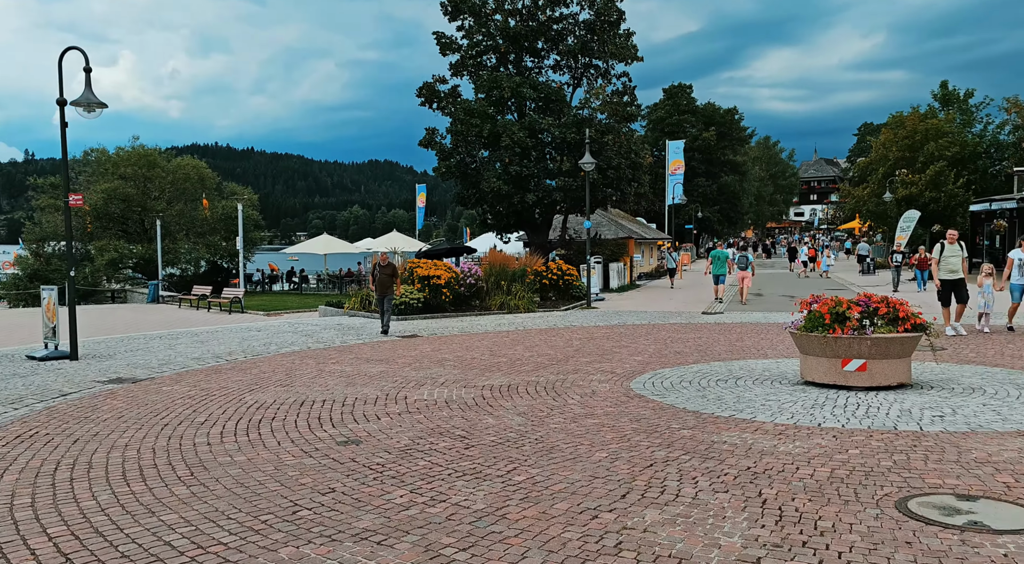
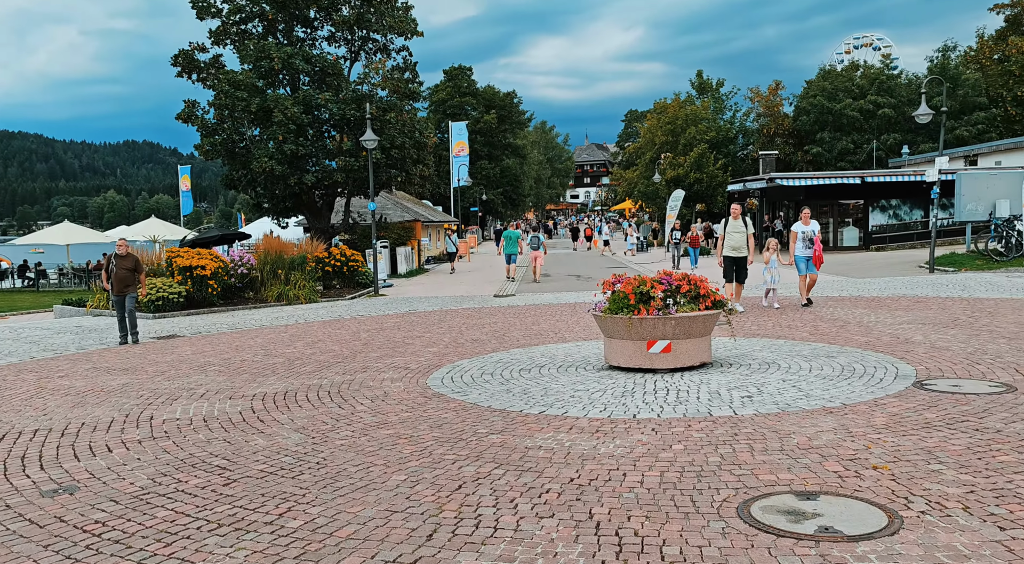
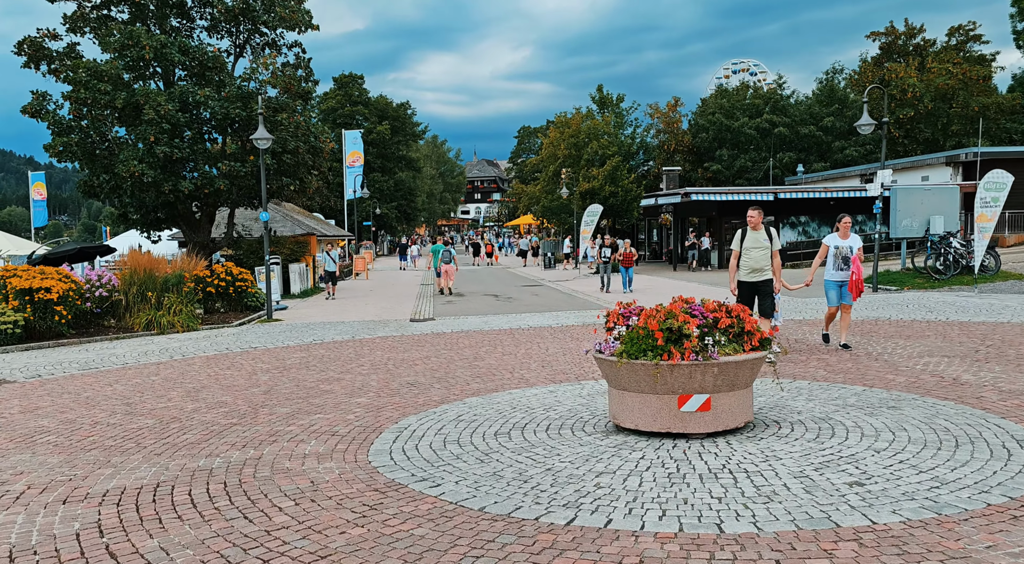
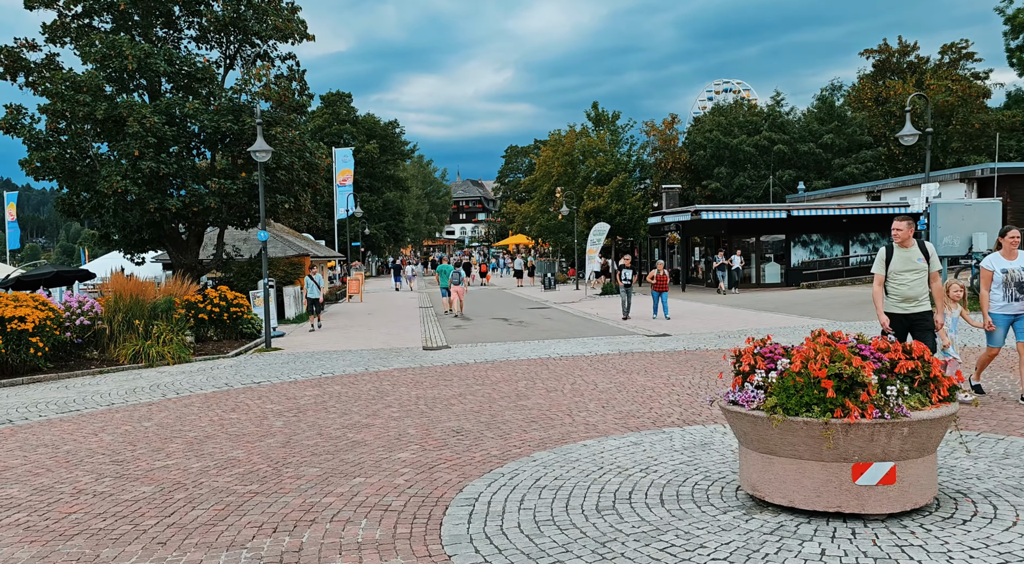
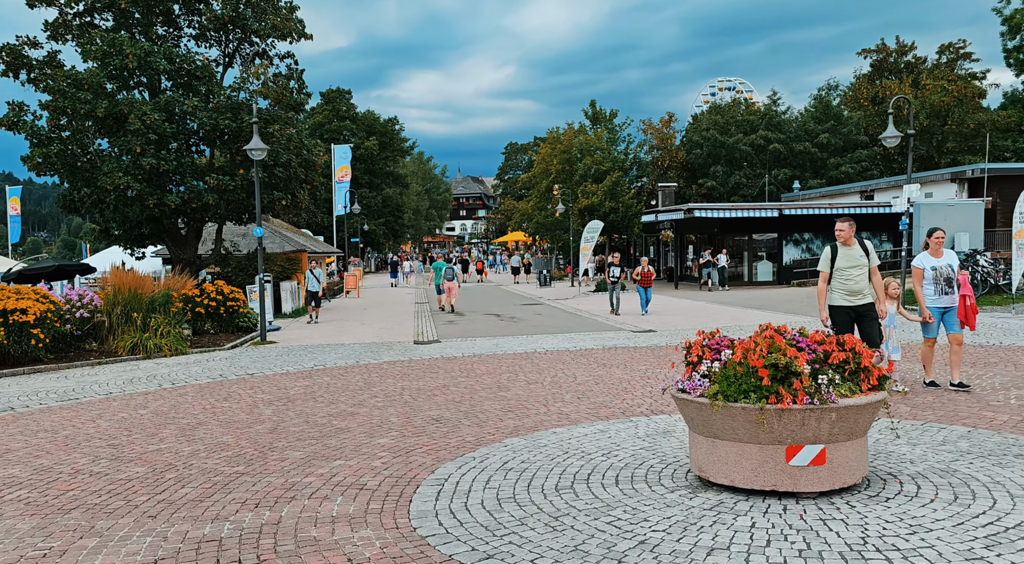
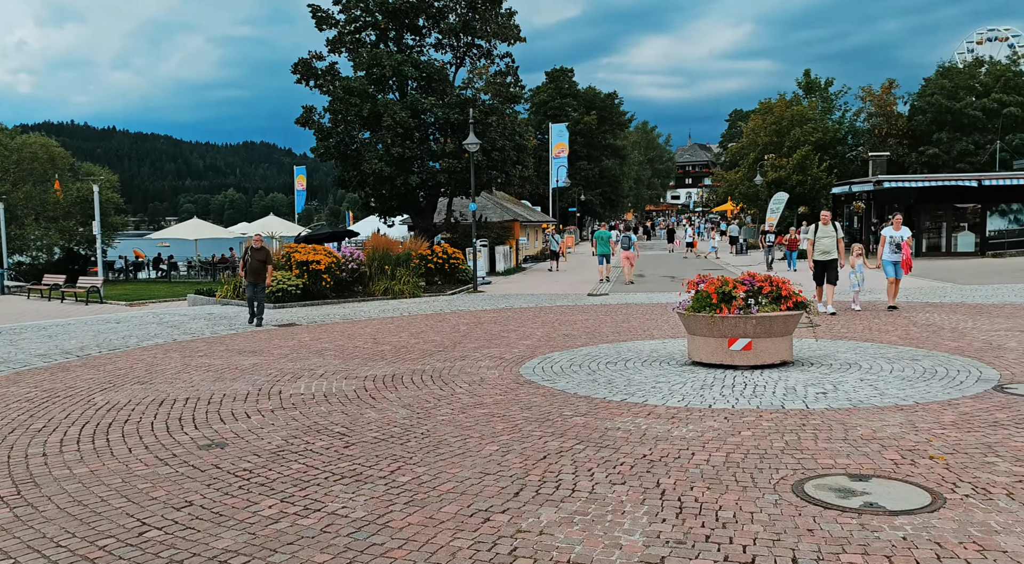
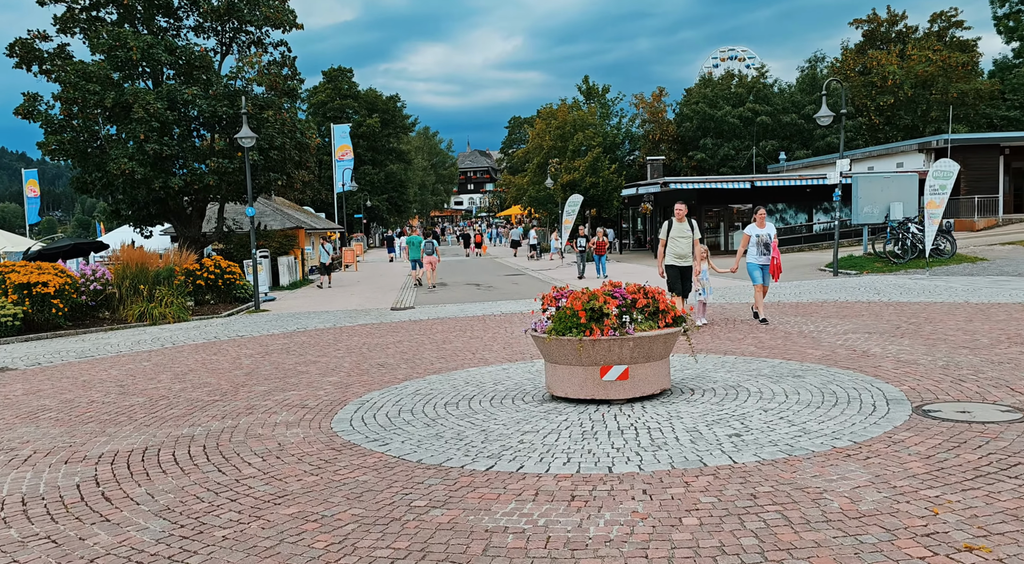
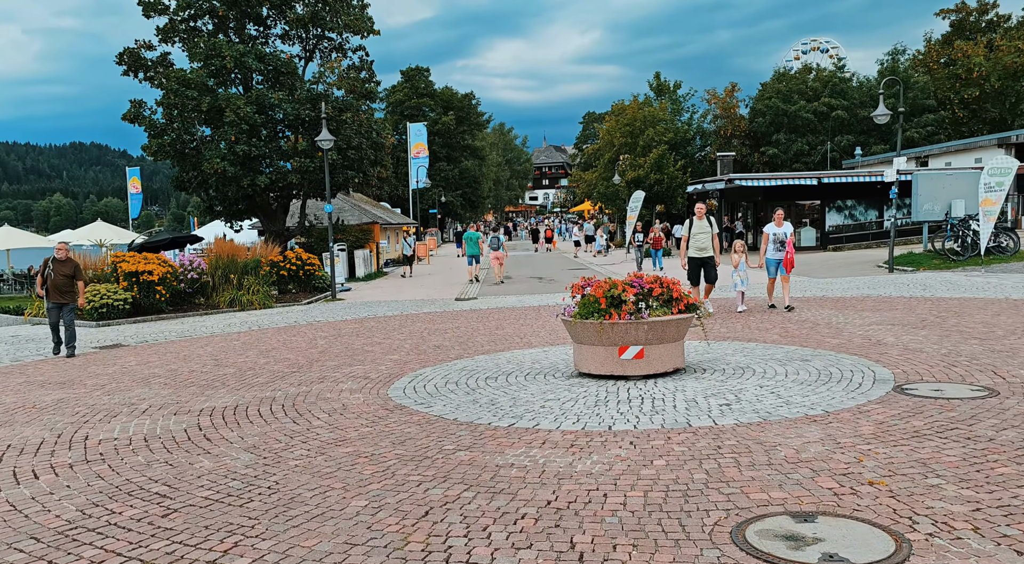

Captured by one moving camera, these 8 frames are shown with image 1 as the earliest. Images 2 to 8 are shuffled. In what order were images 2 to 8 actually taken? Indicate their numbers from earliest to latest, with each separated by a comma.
6, 2, 8, 7, 3, 5, 4
